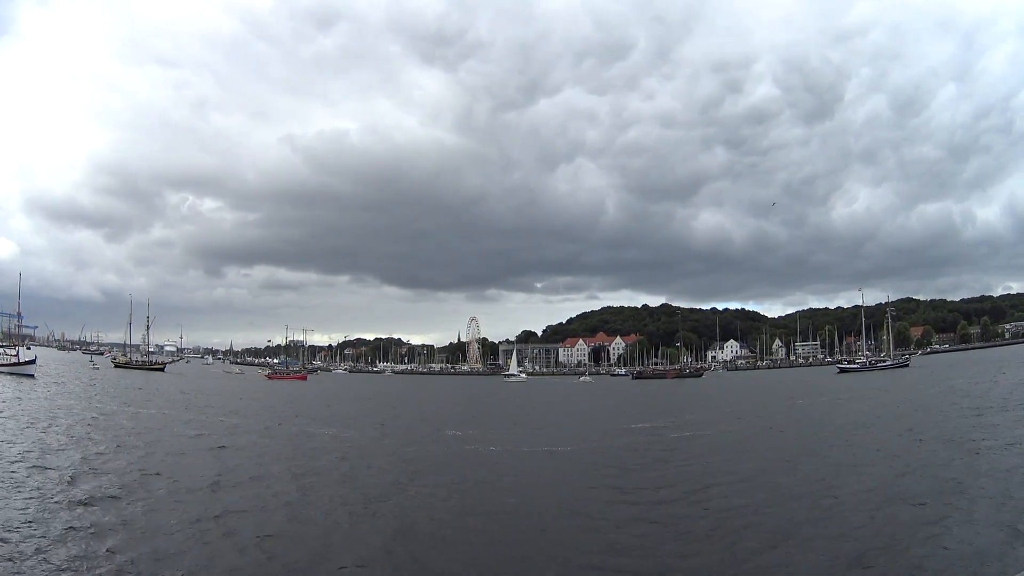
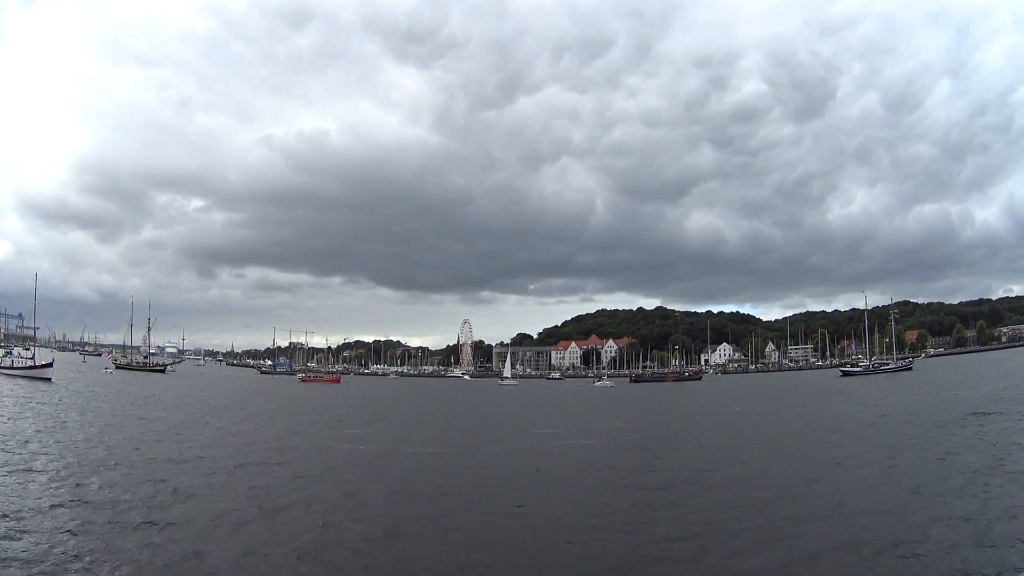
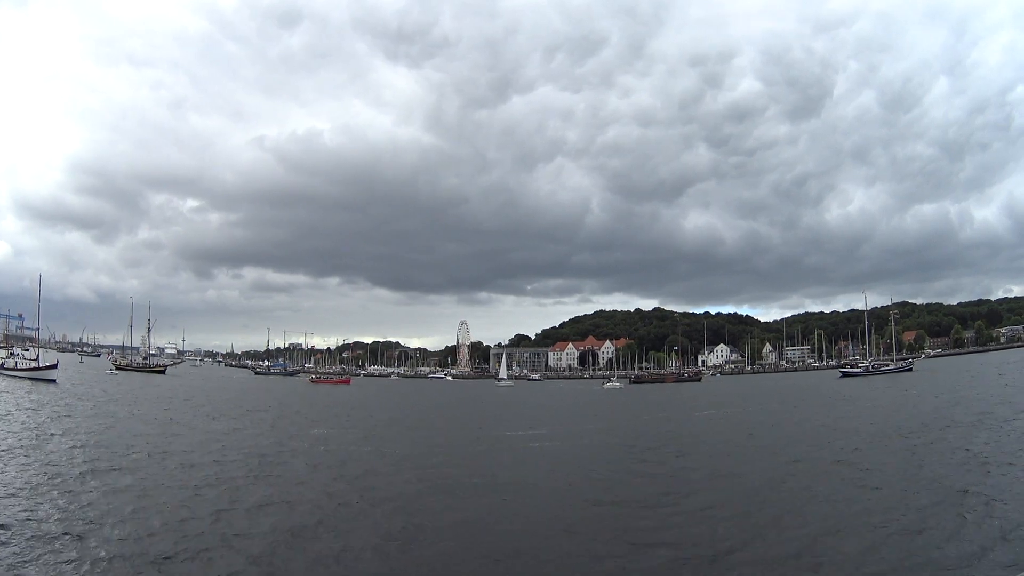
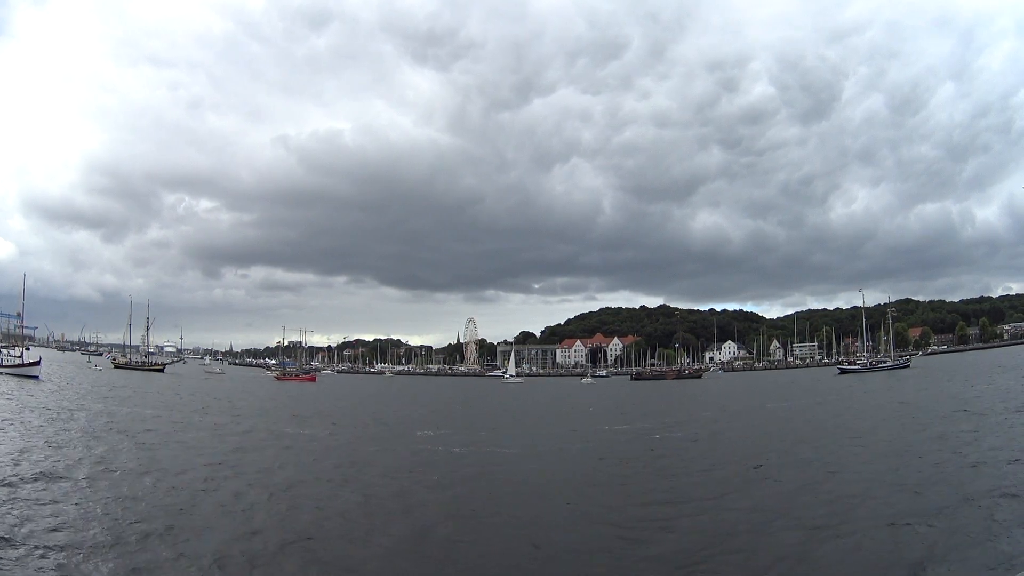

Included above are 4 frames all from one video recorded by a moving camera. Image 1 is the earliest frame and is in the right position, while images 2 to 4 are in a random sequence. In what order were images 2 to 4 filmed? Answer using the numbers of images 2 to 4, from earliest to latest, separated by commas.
4, 2, 3
